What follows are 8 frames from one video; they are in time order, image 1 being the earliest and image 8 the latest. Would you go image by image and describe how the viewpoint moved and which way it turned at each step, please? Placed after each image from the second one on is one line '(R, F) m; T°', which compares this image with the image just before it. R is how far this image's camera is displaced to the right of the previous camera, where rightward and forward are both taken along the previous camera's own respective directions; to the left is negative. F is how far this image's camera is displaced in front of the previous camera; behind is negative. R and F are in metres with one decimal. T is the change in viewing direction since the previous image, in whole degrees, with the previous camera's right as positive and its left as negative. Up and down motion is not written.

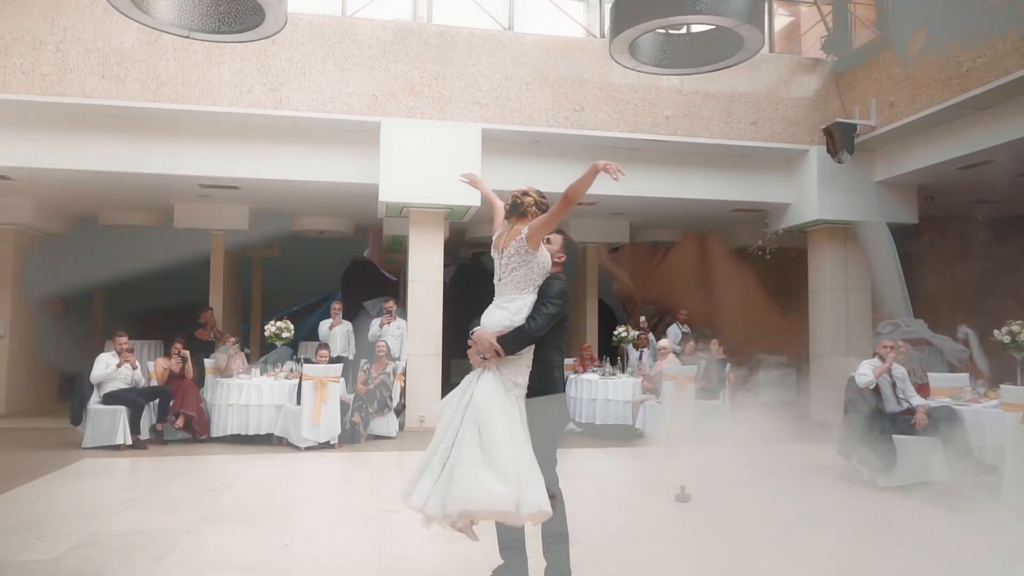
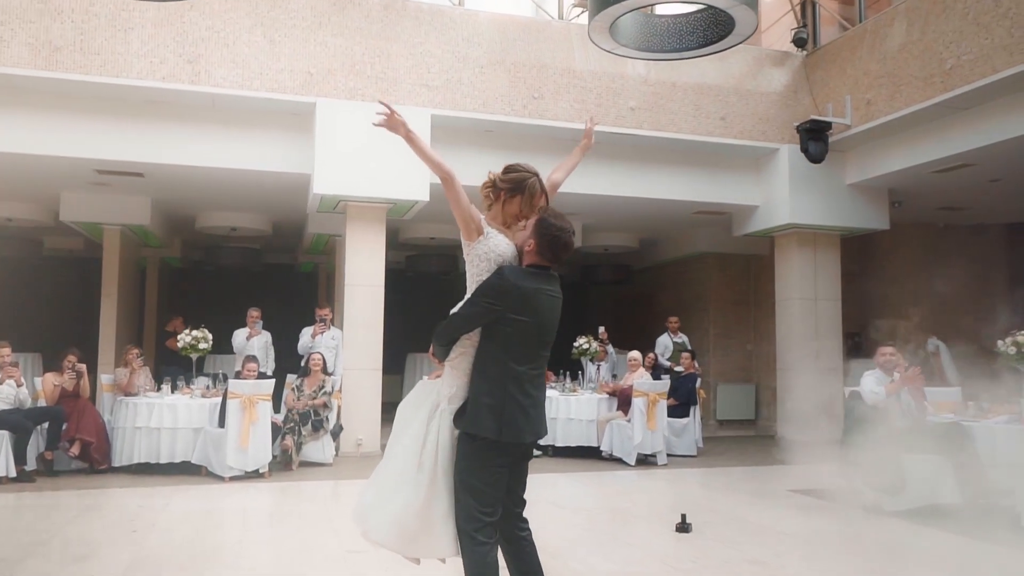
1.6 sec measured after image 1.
(-0.7, +1.1) m; +8°
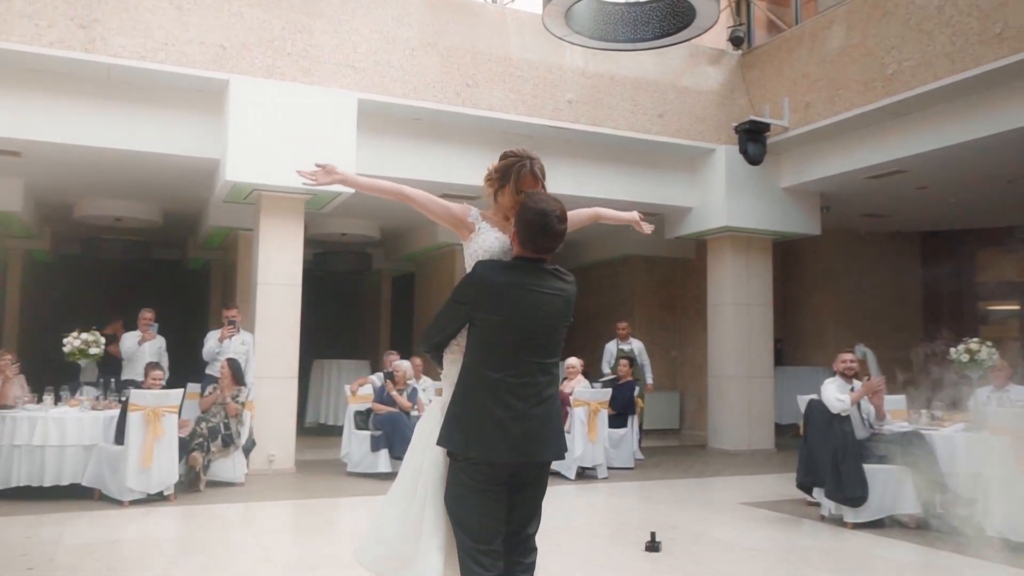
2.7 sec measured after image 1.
(-0.6, +0.7) m; +8°
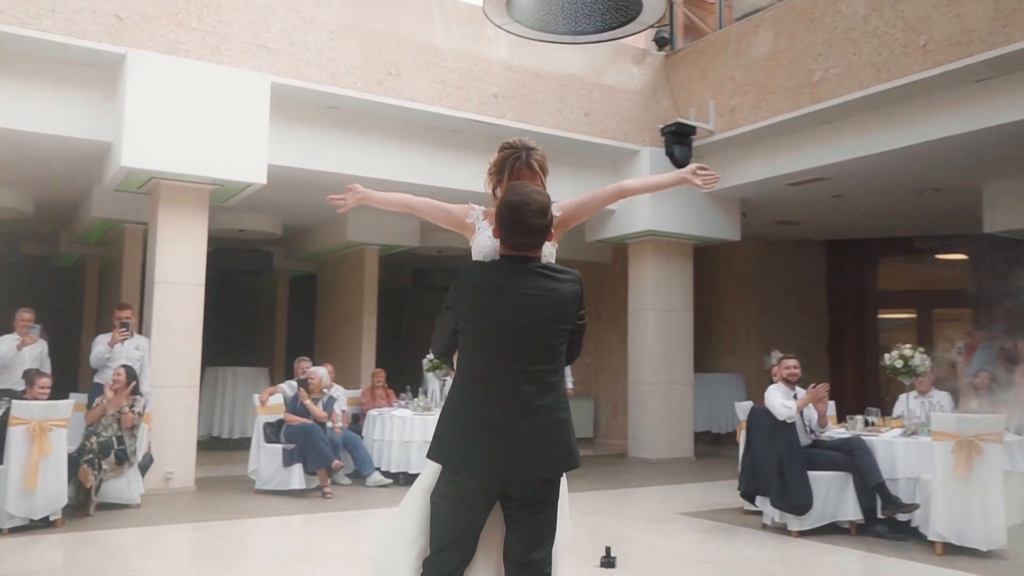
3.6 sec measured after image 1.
(-0.5, +0.5) m; +8°
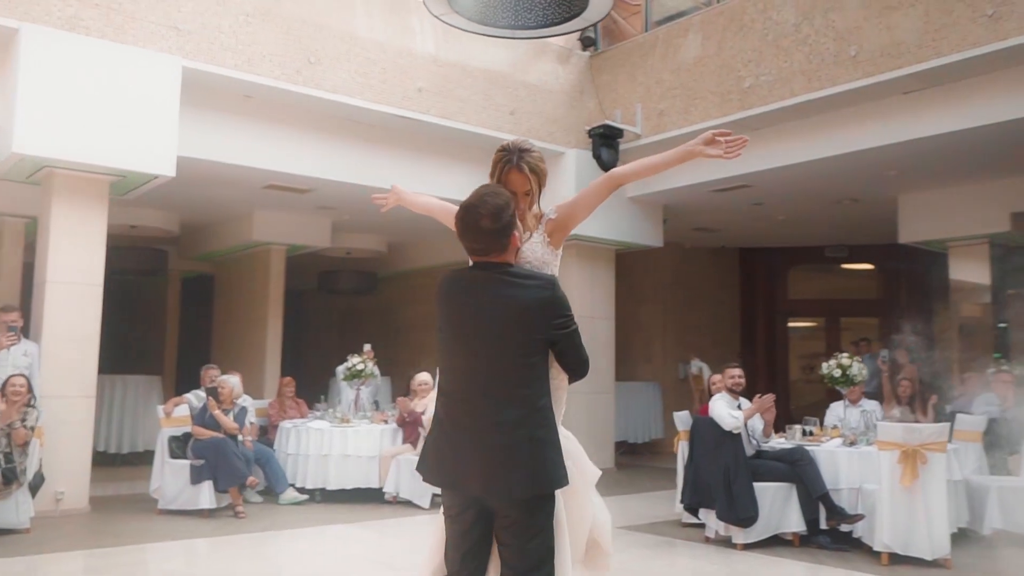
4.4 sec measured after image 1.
(-0.4, +0.4) m; +8°
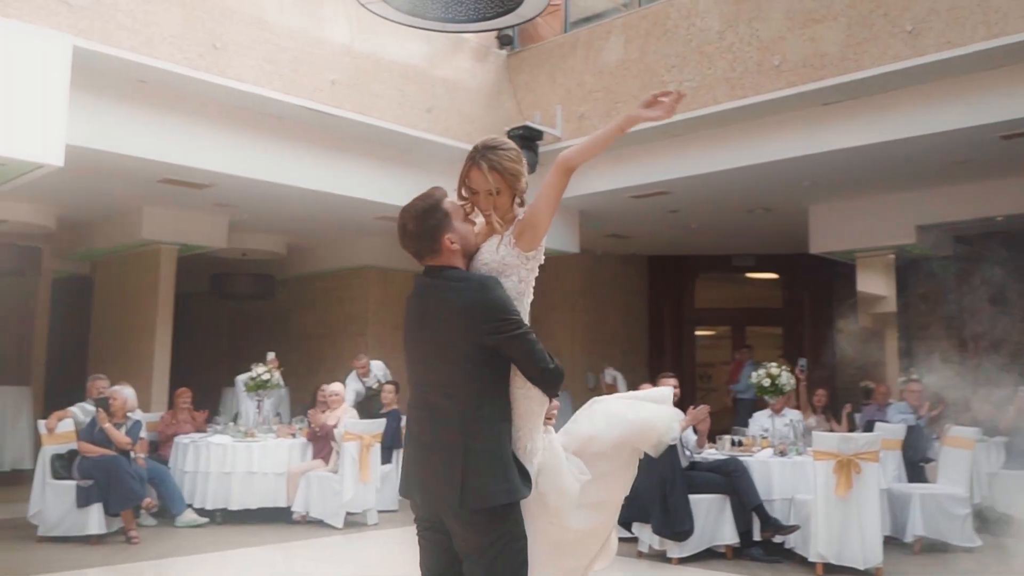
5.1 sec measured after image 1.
(-0.4, +0.4) m; +8°
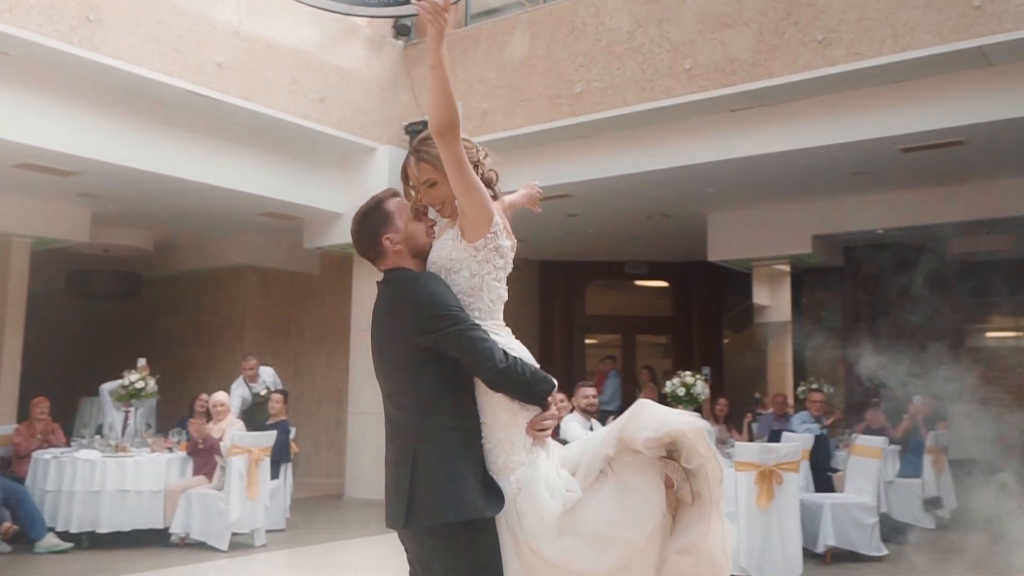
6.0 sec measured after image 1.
(-0.3, +0.4) m; +9°
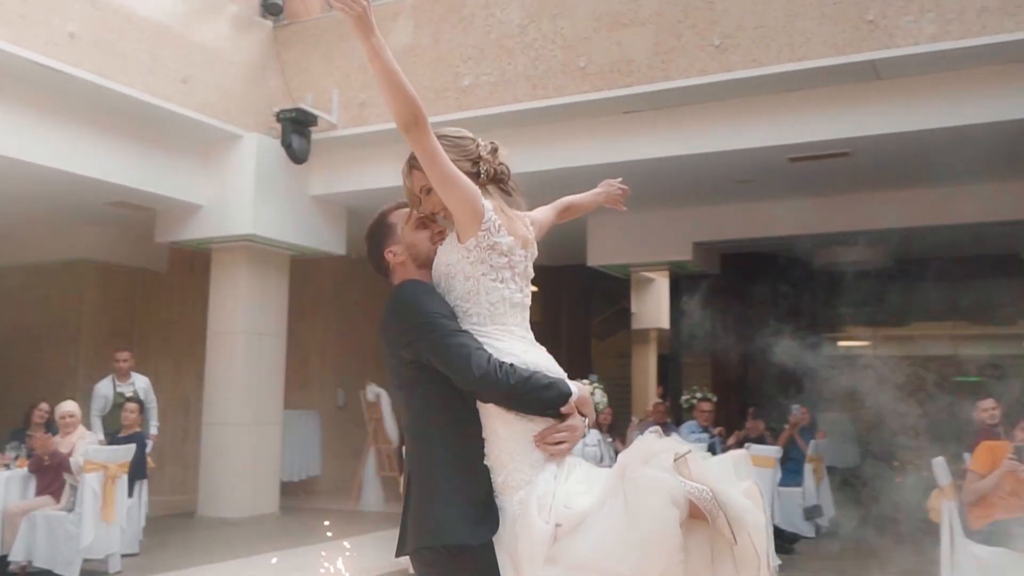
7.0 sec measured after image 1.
(-0.4, +0.4) m; +10°
